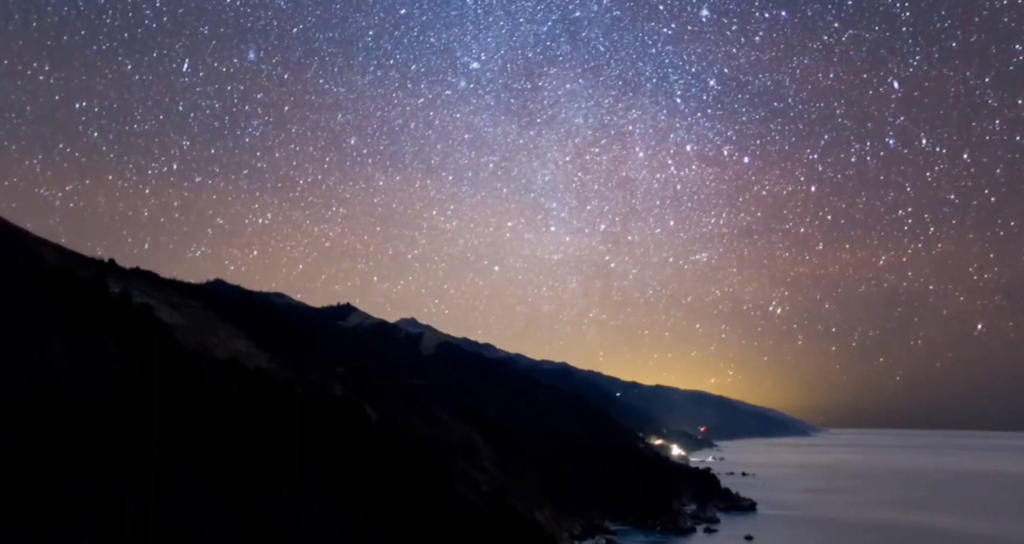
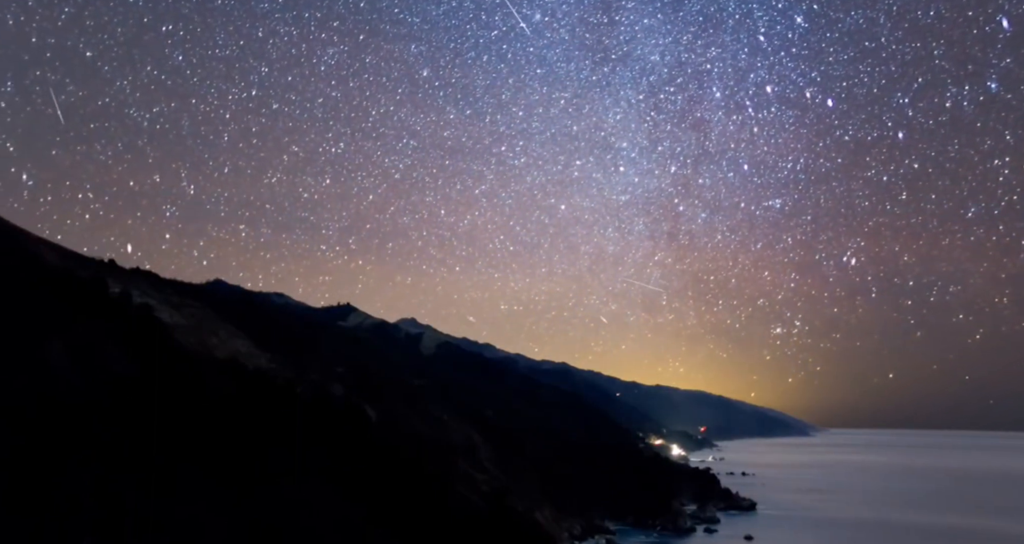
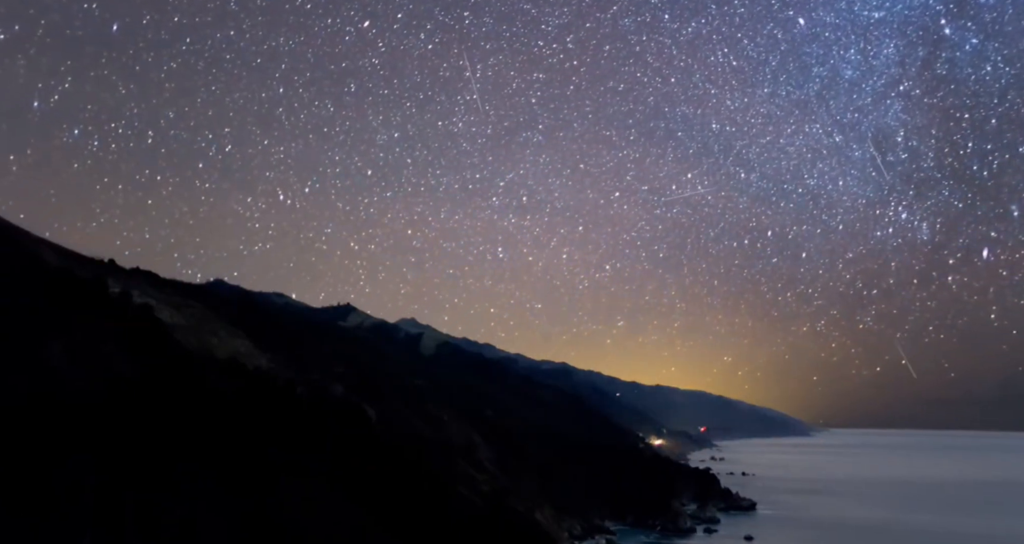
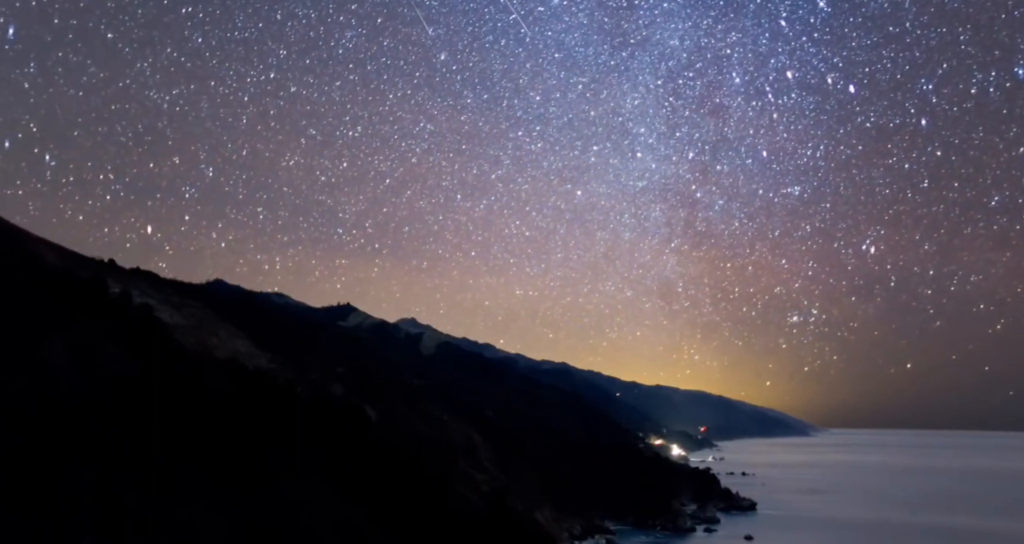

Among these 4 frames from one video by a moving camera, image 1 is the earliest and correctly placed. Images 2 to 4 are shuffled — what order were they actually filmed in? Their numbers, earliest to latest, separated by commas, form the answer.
2, 4, 3
